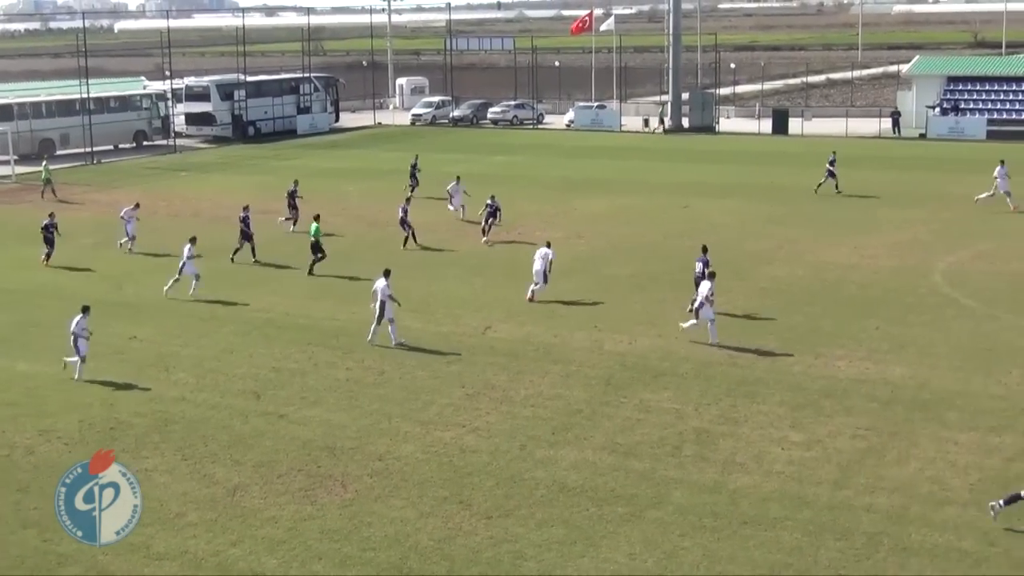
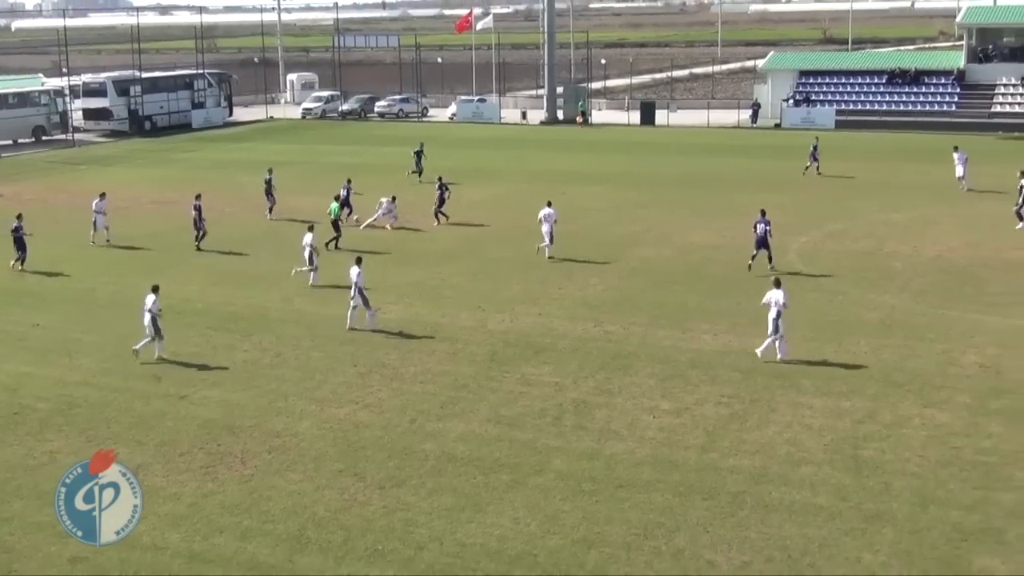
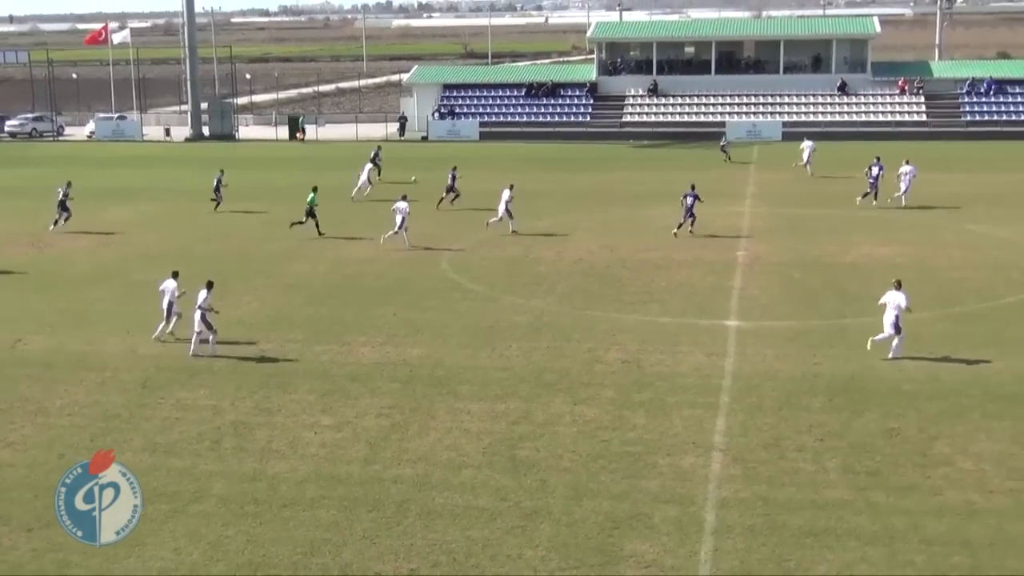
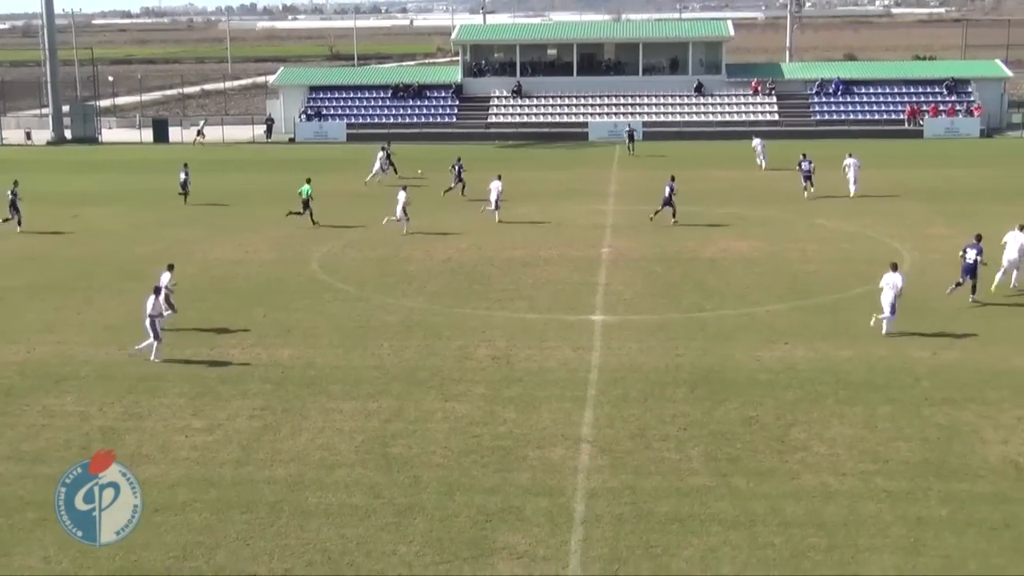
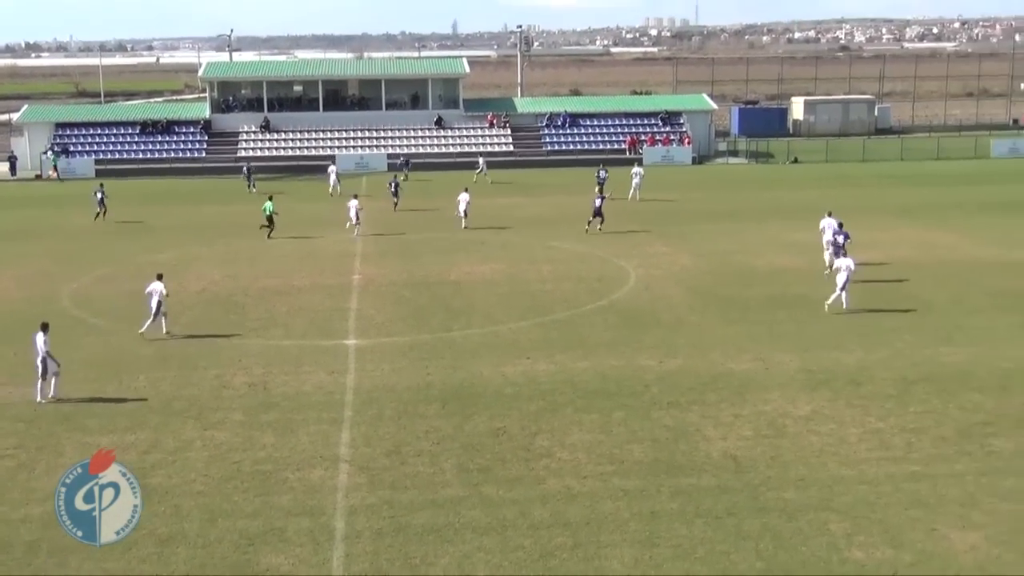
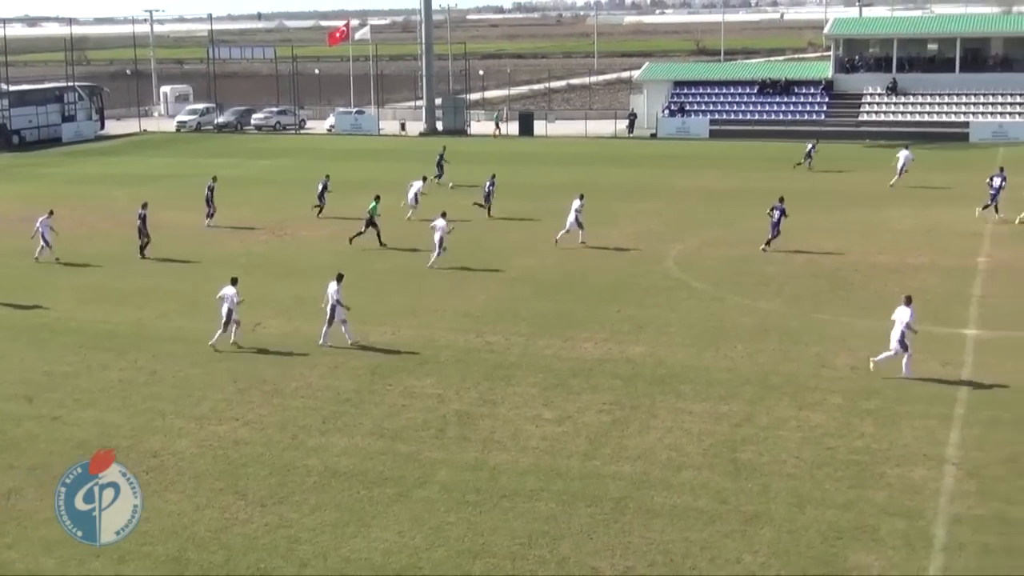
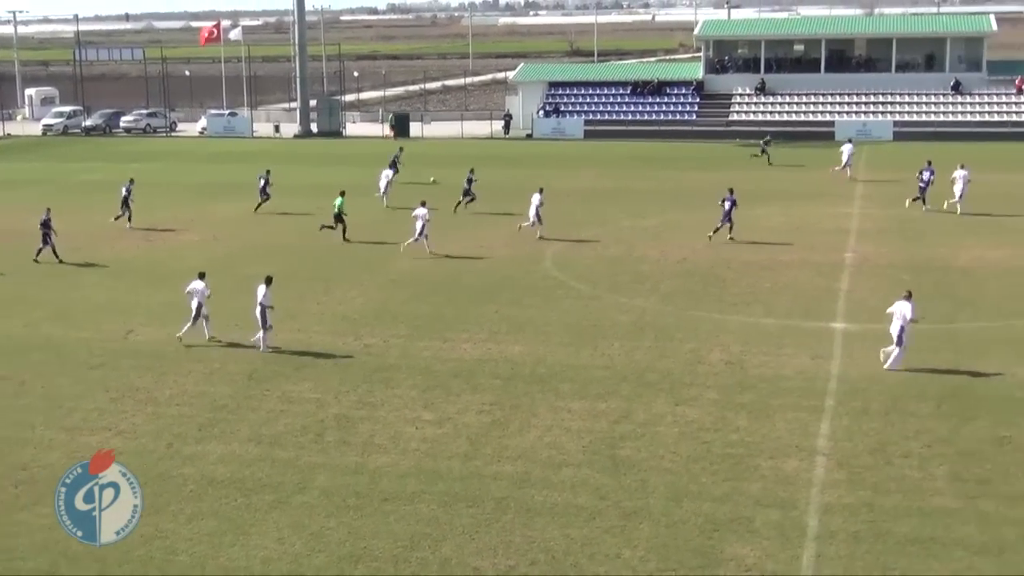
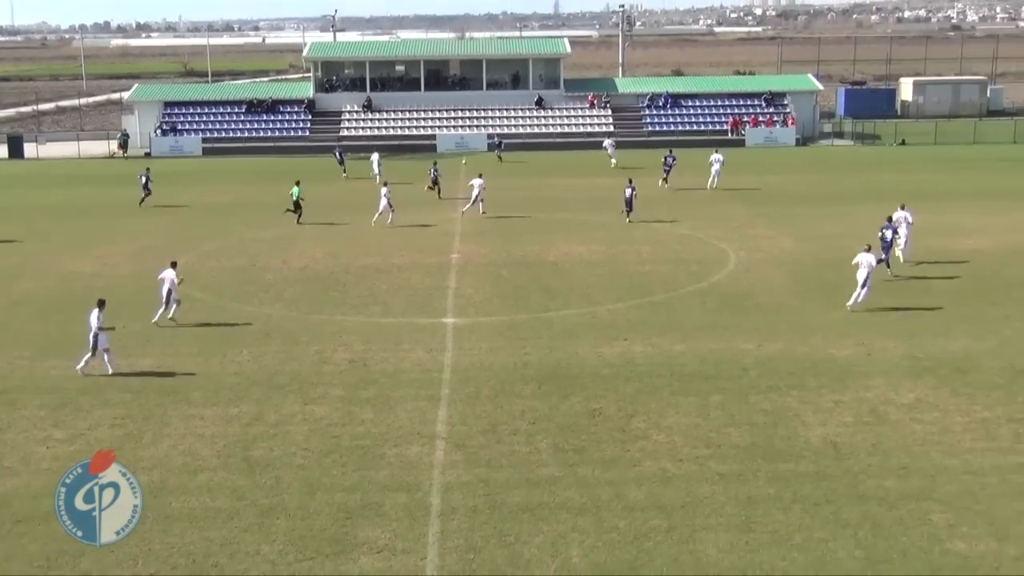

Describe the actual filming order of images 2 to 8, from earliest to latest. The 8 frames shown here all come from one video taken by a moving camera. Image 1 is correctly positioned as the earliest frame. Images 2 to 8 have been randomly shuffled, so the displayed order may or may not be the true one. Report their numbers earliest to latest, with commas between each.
2, 6, 7, 3, 4, 8, 5
